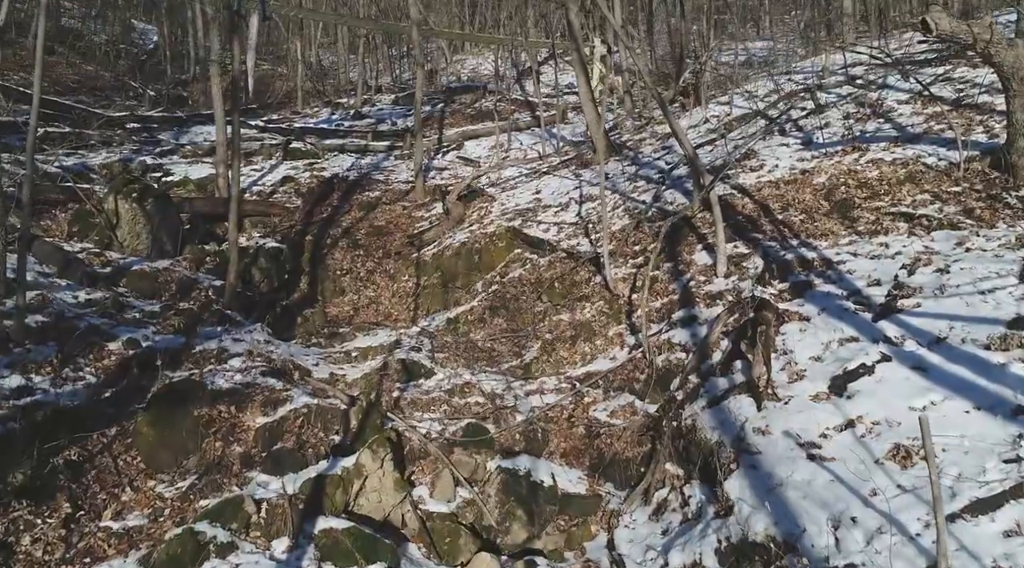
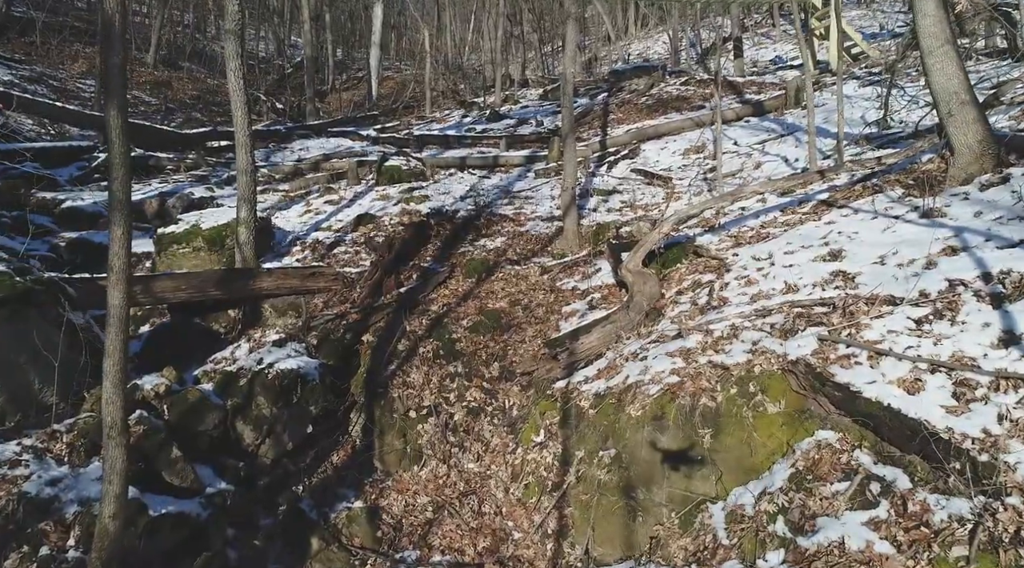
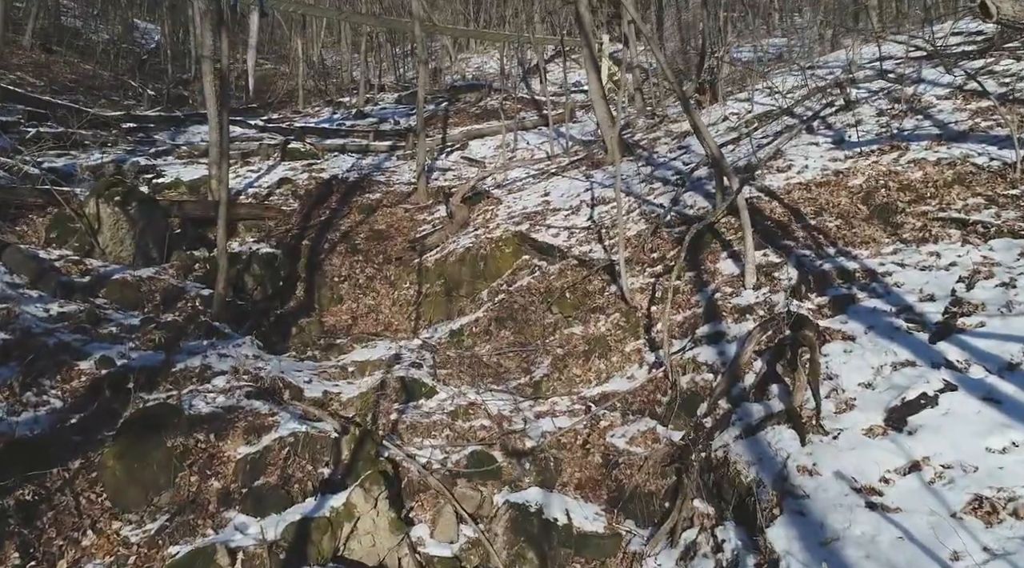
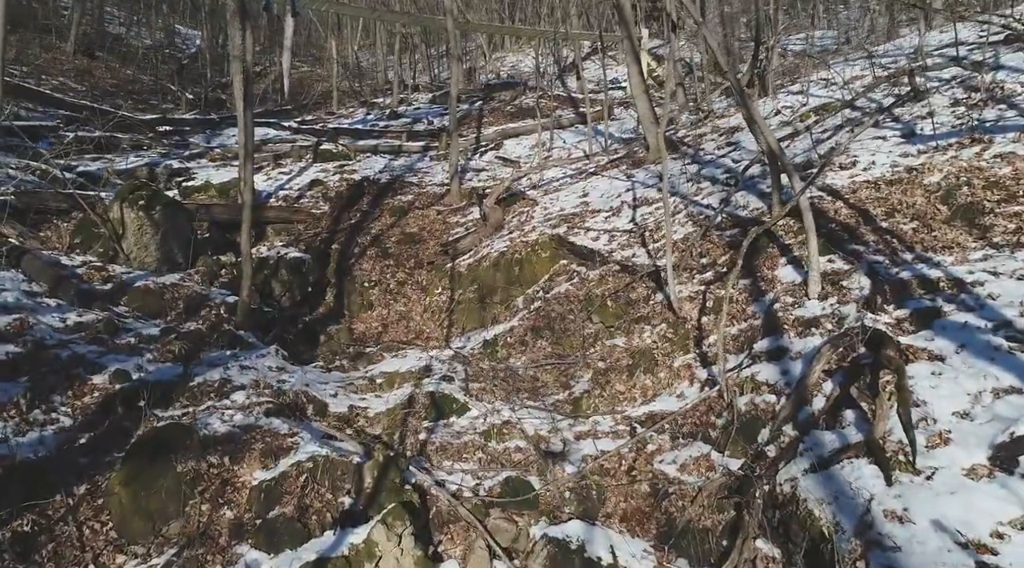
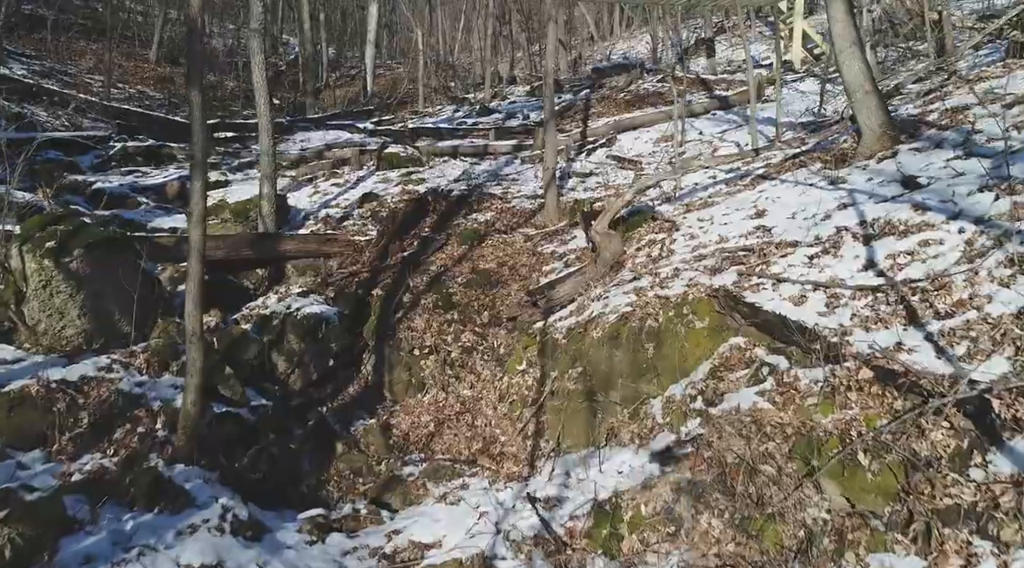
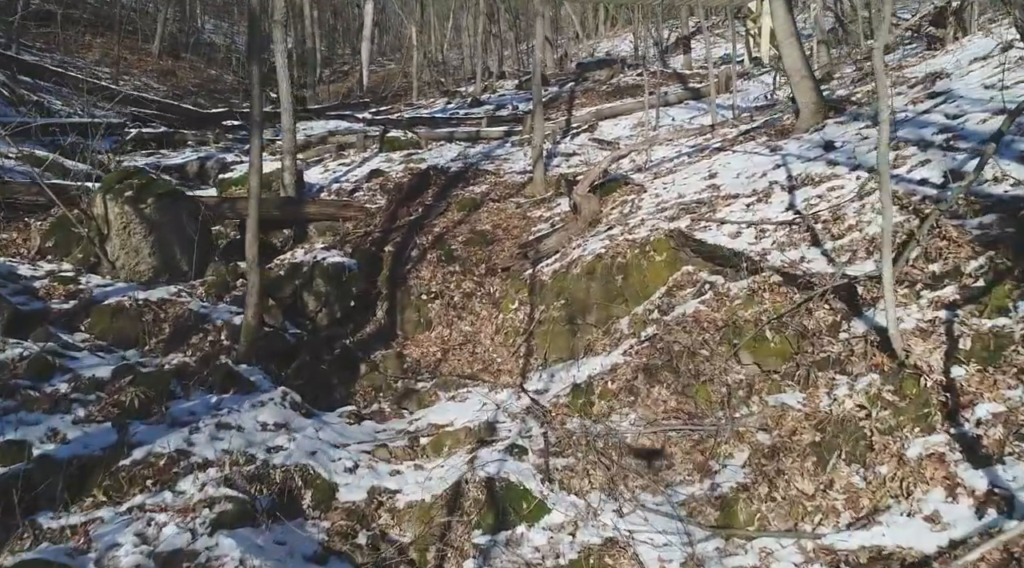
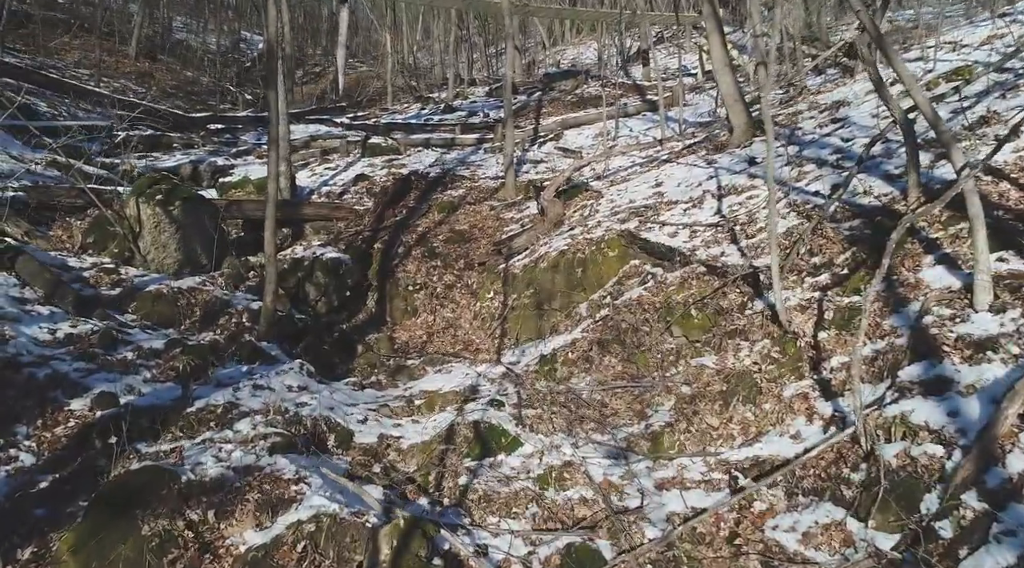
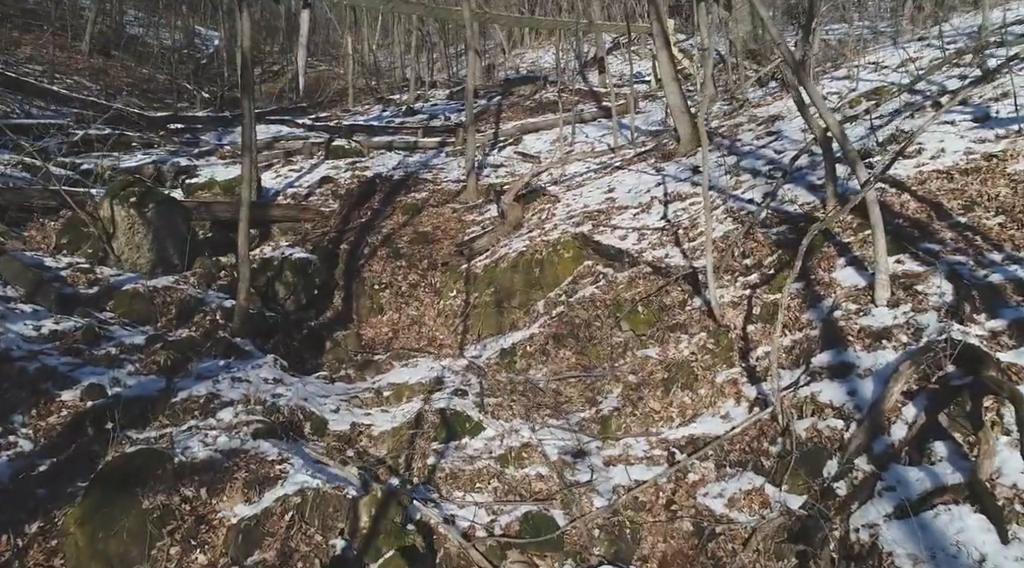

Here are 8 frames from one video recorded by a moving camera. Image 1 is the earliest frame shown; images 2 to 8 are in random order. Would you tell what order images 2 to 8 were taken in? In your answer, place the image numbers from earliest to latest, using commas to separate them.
3, 4, 8, 7, 6, 5, 2
